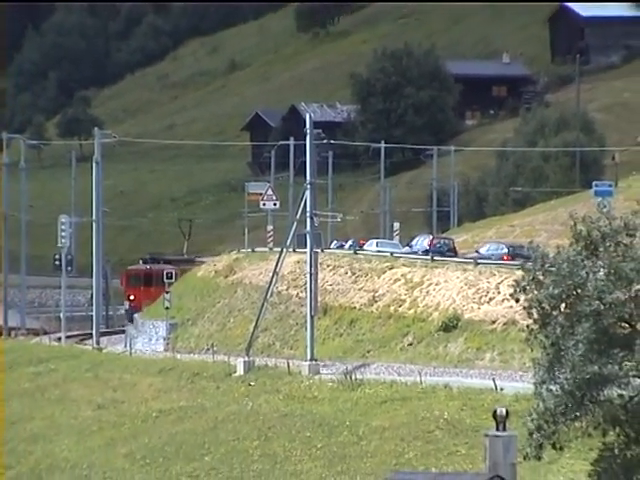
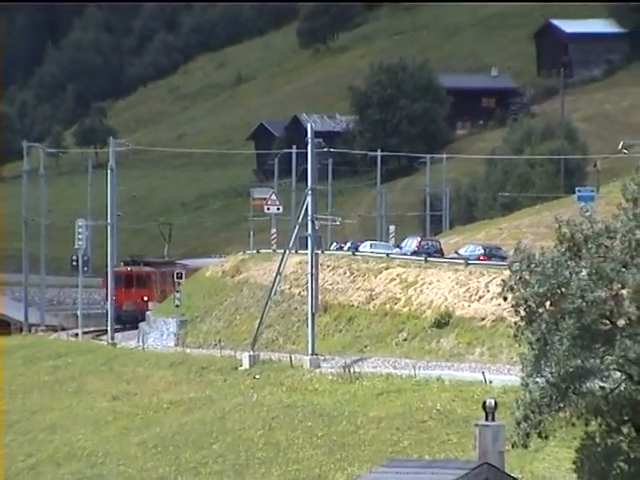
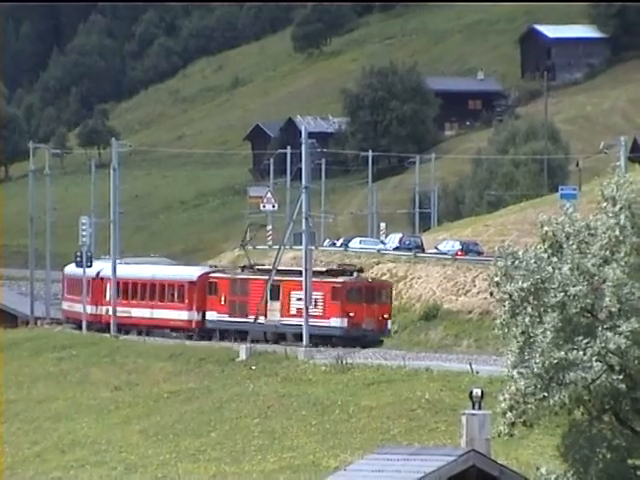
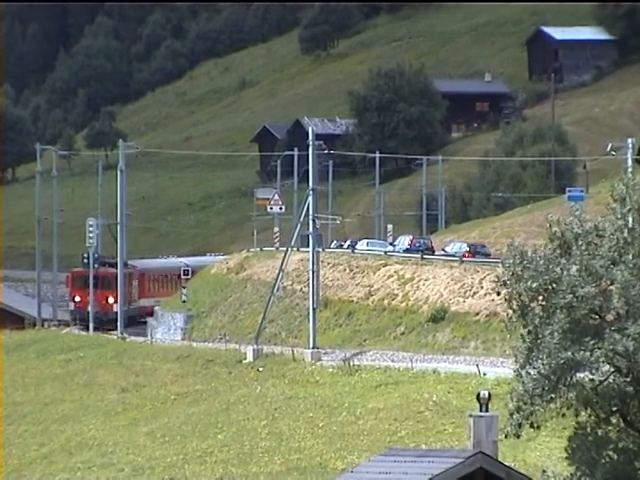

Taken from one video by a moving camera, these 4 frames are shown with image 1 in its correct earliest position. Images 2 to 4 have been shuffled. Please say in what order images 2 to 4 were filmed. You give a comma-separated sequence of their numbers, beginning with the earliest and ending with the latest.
2, 4, 3
